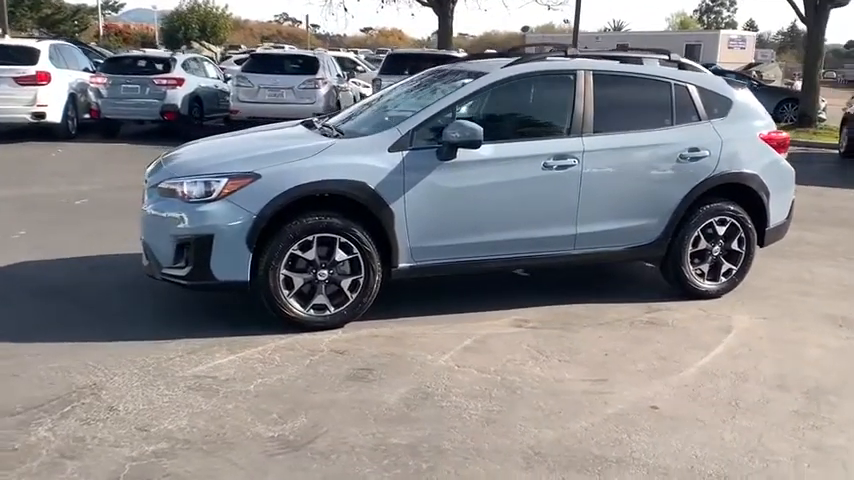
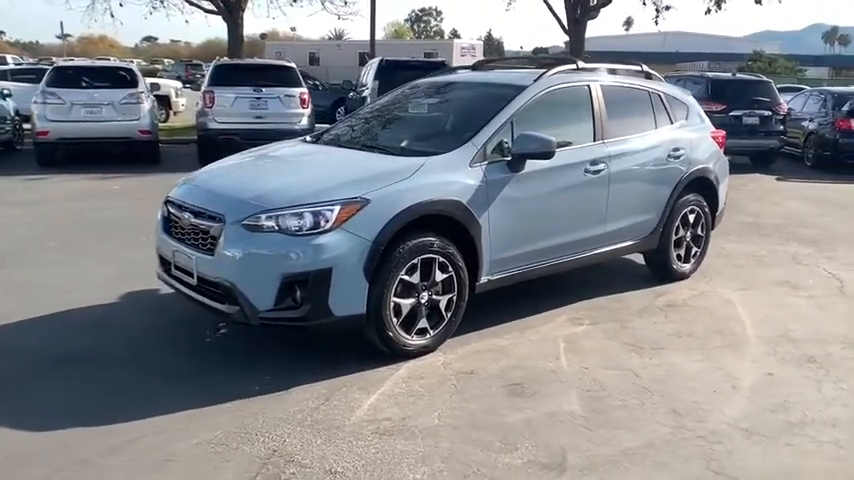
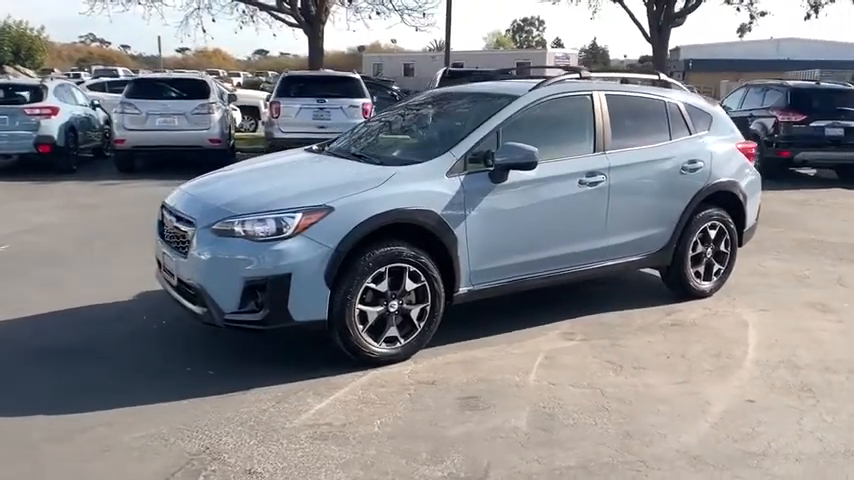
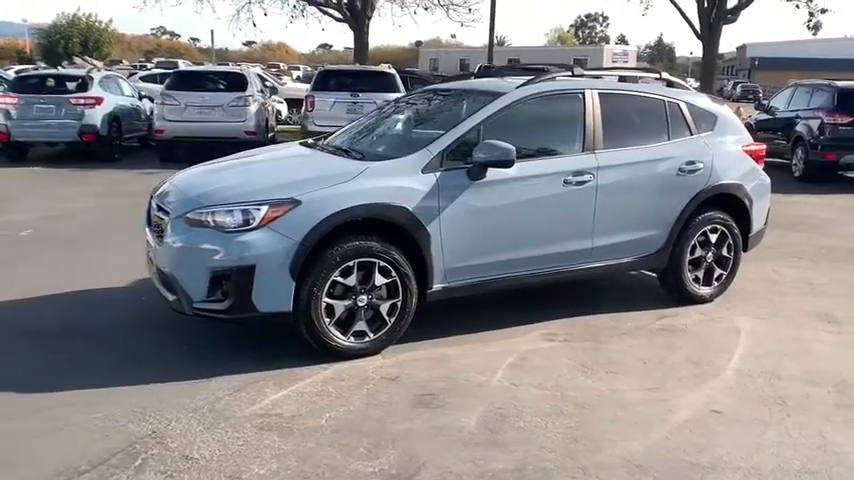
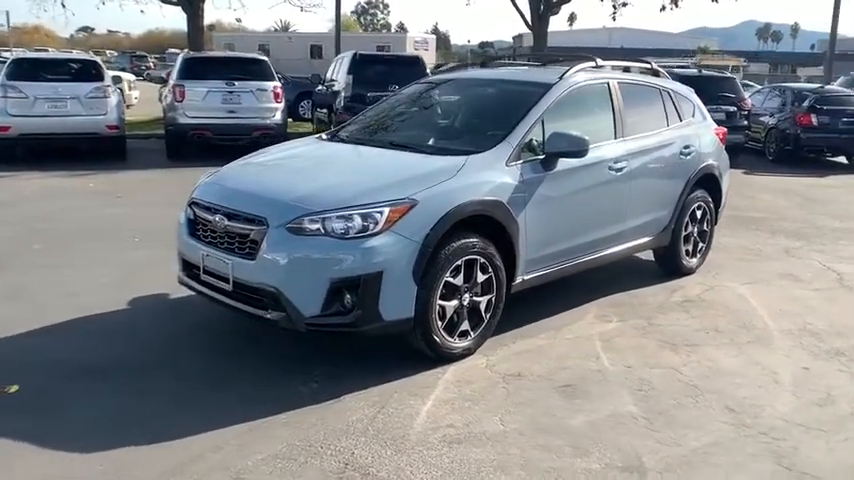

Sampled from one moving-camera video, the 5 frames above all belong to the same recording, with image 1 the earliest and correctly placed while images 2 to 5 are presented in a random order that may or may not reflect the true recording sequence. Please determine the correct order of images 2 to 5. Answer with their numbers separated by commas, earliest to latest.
4, 3, 2, 5
